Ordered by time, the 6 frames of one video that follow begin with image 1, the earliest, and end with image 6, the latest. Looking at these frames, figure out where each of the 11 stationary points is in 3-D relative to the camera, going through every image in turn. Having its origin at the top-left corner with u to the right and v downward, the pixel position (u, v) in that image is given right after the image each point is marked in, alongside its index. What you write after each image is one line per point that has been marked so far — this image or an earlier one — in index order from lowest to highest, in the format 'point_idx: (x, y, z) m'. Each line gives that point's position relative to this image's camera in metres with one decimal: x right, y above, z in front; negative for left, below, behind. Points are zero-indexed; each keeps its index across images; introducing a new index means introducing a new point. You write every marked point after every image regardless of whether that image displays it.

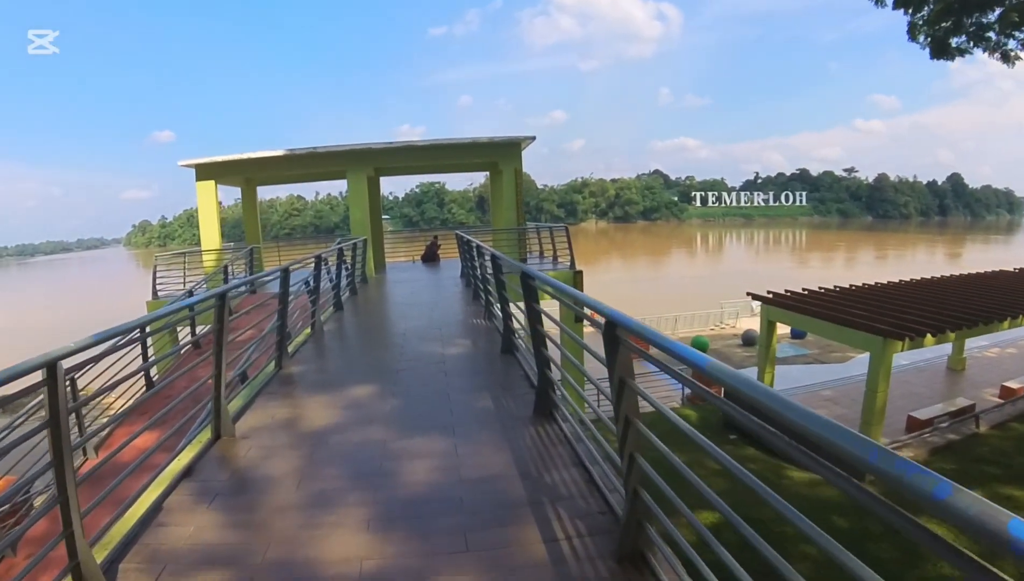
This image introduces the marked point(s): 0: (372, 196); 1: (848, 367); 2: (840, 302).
0: (-3.5, +2.6, +14.6) m
1: (+8.4, -2.0, +14.6) m
2: (+5.6, -0.2, +10.0) m
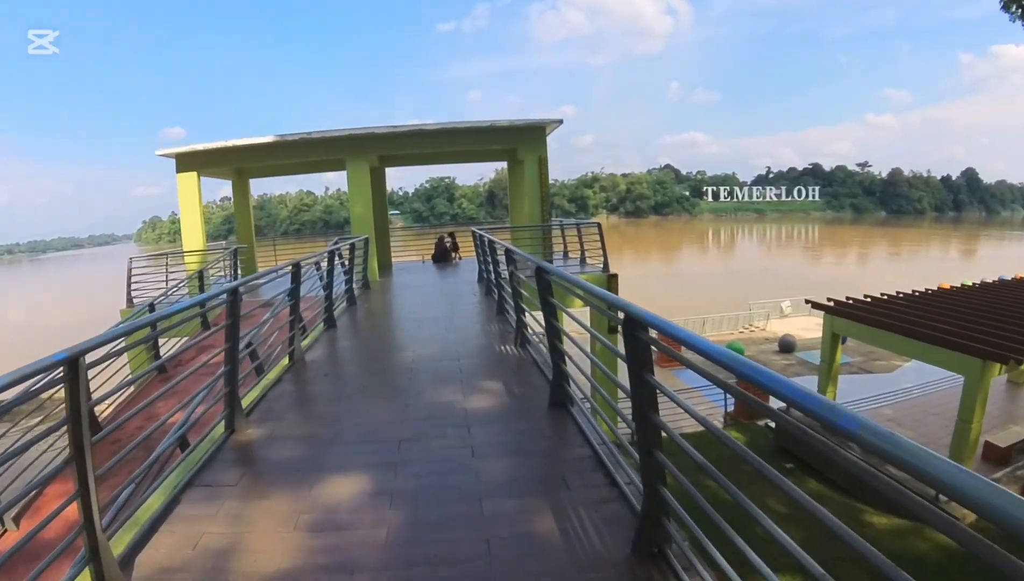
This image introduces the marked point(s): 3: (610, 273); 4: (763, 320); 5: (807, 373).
0: (-3.2, +2.5, +13.4) m
1: (+8.8, -2.0, +13.4) m
2: (+5.9, -0.3, +8.7) m
3: (+1.4, +0.2, +8.1) m
4: (+8.4, -1.0, +19.5) m
5: (+6.5, -1.9, +12.9) m
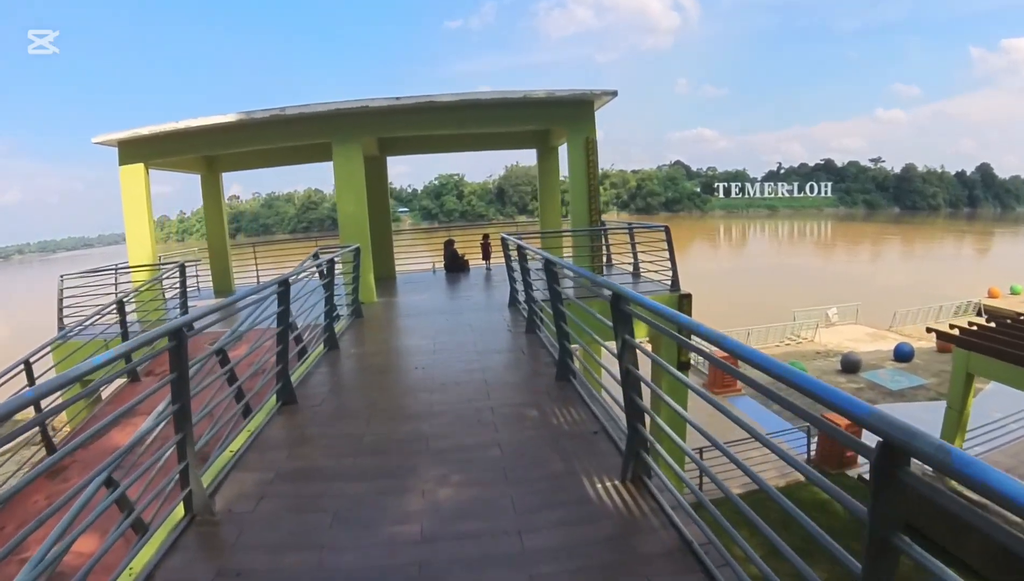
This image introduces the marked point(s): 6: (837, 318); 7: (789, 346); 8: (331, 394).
0: (-2.7, +2.3, +11.6) m
1: (+9.2, -2.2, +11.4) m
2: (+6.3, -0.5, +6.9) m
3: (+1.8, 0.0, +6.2) m
4: (+8.9, -1.2, +17.6) m
5: (+6.9, -2.1, +11.0) m
6: (+10.0, -0.9, +18.3) m
7: (+7.6, -1.5, +16.2) m
8: (-1.4, -0.7, +4.6) m
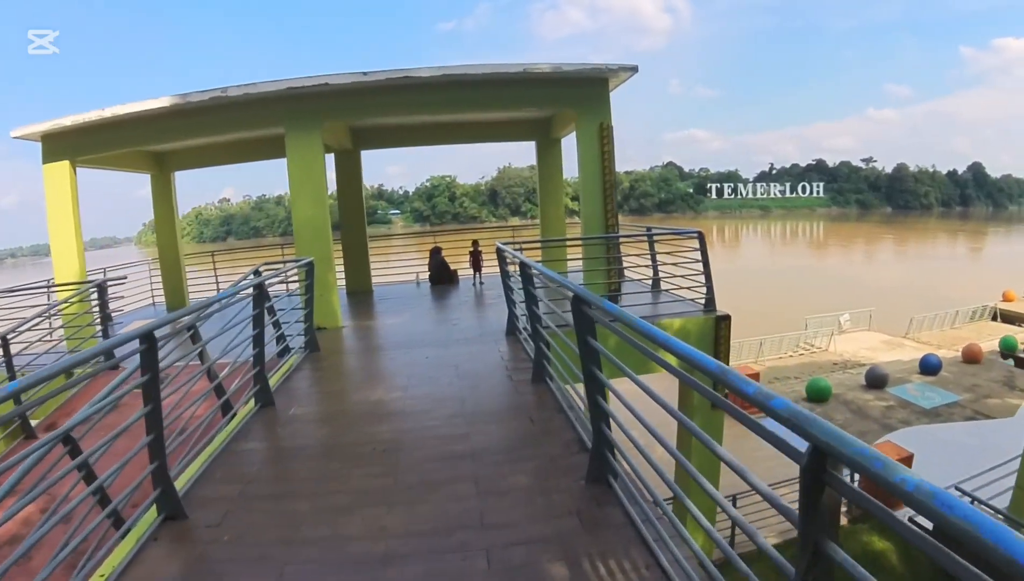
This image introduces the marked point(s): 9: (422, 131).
0: (-2.8, +2.1, +10.6) m
1: (+9.2, -2.4, +10.5) m
2: (+6.3, -0.7, +5.9) m
3: (+1.8, -0.2, +5.2) m
4: (+8.7, -1.4, +16.6) m
5: (+6.8, -2.2, +10.0) m
6: (+9.9, -1.0, +17.3) m
7: (+7.5, -1.7, +15.3) m
8: (-1.4, -0.9, +3.5) m
9: (-1.6, +2.9, +10.6) m
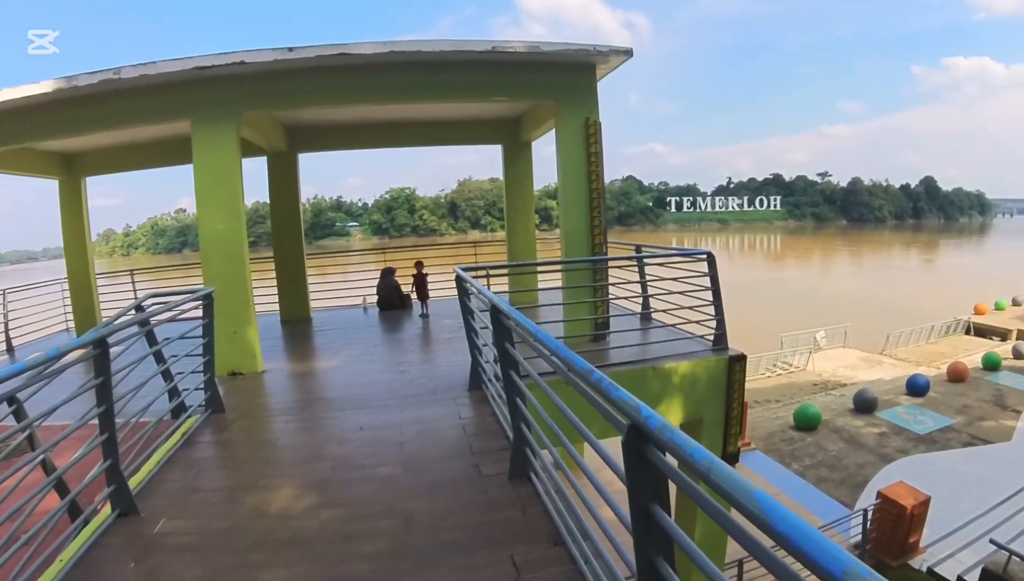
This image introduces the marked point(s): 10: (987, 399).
0: (-3.3, +1.7, +9.5) m
1: (+8.7, -2.7, +10.0) m
2: (+6.0, -0.9, +5.3) m
3: (+1.6, -0.4, +4.4) m
4: (+7.9, -1.8, +16.1) m
5: (+6.4, -2.5, +9.4) m
6: (+9.0, -1.4, +16.9) m
7: (+6.7, -2.1, +14.7) m
8: (-1.6, -1.1, +2.5) m
9: (-2.2, +2.5, +9.6) m
10: (+9.2, -2.1, +11.5) m
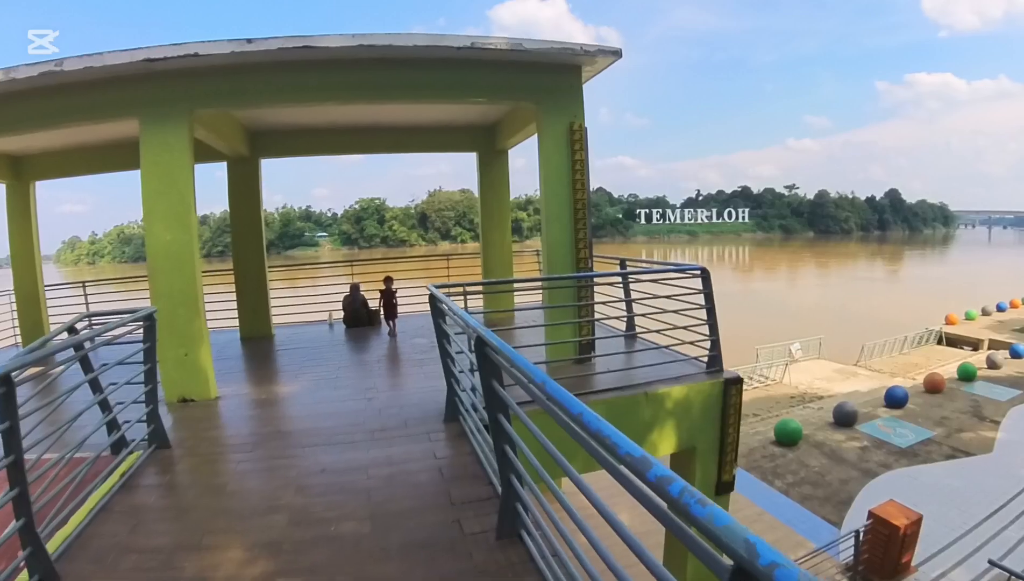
0: (-3.7, +1.5, +9.1) m
1: (+8.3, -2.9, +10.0) m
2: (+5.9, -1.0, +5.2) m
3: (+1.5, -0.5, +4.1) m
4: (+7.3, -2.1, +16.1) m
5: (+6.0, -2.7, +9.3) m
6: (+8.4, -1.7, +16.9) m
7: (+6.2, -2.3, +14.6) m
8: (-1.6, -1.2, +2.2) m
9: (-2.5, +2.3, +9.3) m
10: (+8.8, -2.3, +11.5) m
